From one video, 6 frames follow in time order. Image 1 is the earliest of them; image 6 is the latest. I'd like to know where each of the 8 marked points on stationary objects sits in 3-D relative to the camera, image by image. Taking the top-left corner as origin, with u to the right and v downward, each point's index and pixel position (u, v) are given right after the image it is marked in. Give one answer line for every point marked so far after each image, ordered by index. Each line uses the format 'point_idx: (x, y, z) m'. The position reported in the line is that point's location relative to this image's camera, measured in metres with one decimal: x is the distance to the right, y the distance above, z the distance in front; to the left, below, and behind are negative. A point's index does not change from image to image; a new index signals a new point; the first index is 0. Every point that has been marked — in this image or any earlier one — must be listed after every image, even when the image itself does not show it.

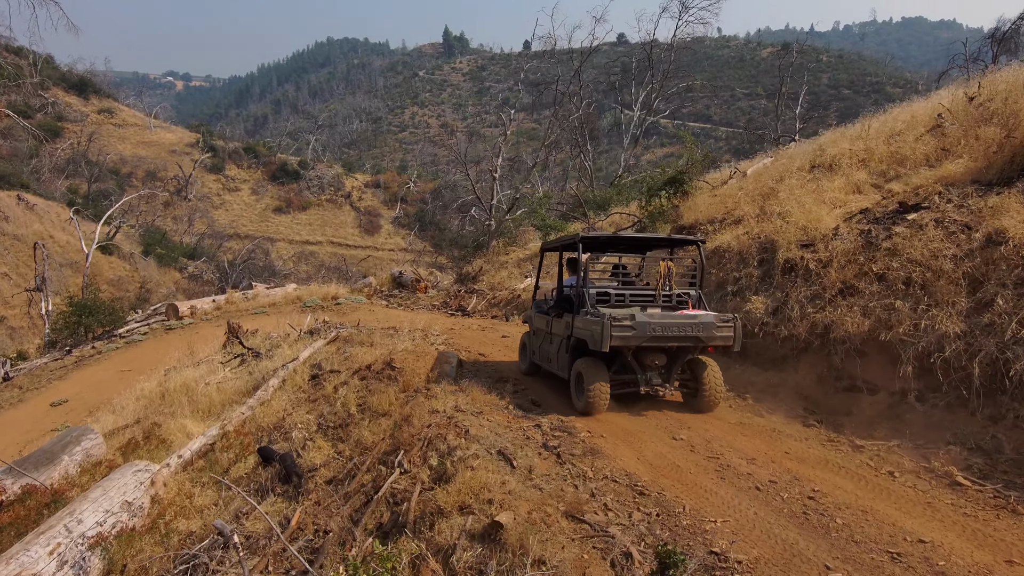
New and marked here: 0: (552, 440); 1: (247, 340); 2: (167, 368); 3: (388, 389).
0: (+0.3, -1.2, +4.9) m
1: (-6.0, -1.2, +14.3) m
2: (-7.9, -1.8, +14.4) m
3: (-1.4, -1.1, +6.9) m
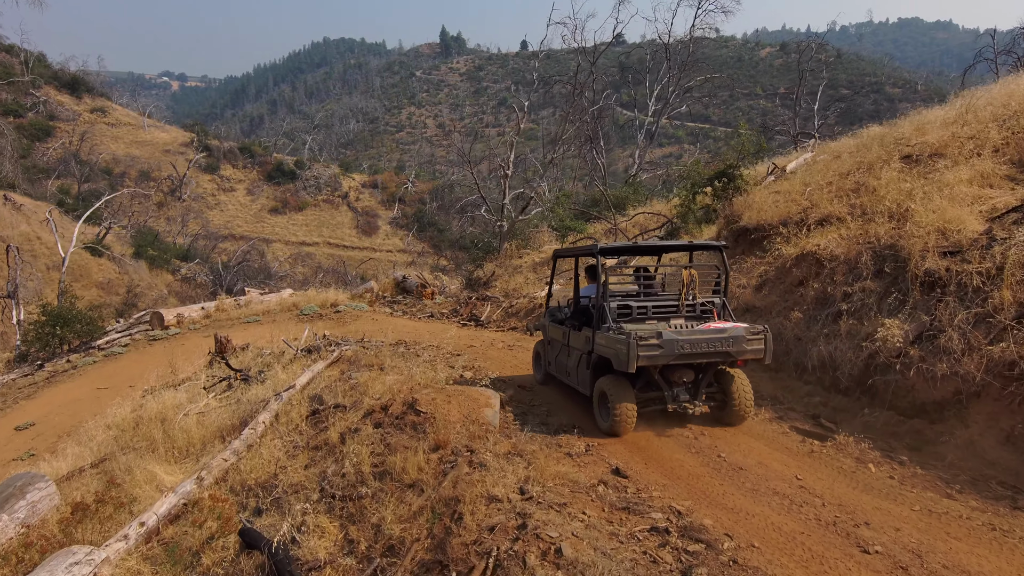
0: (+0.9, -1.4, +3.2) m
1: (-5.5, -1.4, +12.6) m
2: (-7.4, -2.0, +12.6) m
3: (-0.8, -1.3, +5.1) m
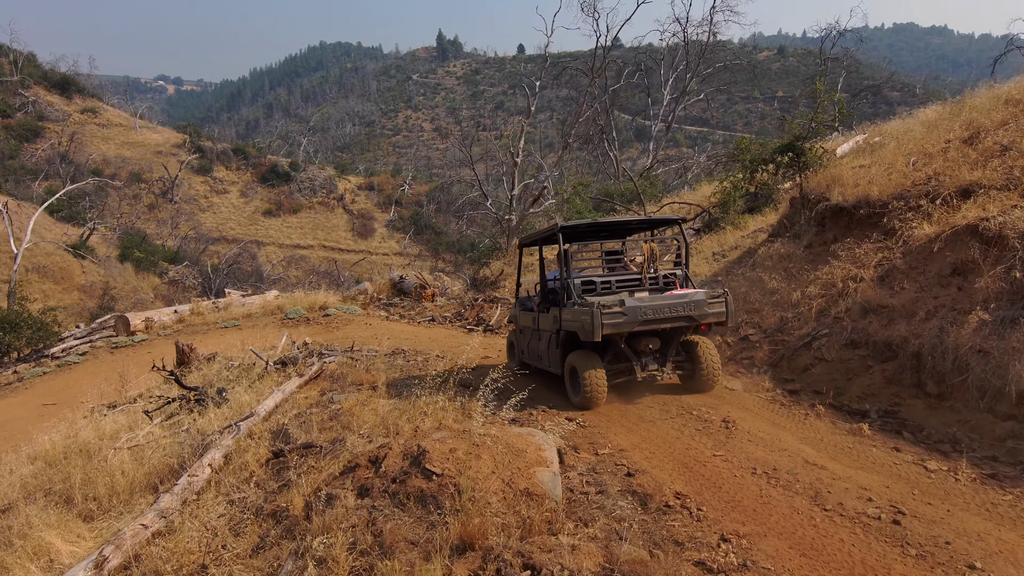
0: (+1.3, -1.3, +0.9) m
1: (-5.2, -1.4, +10.3) m
2: (-7.0, -2.0, +10.3) m
3: (-0.4, -1.2, +2.9) m
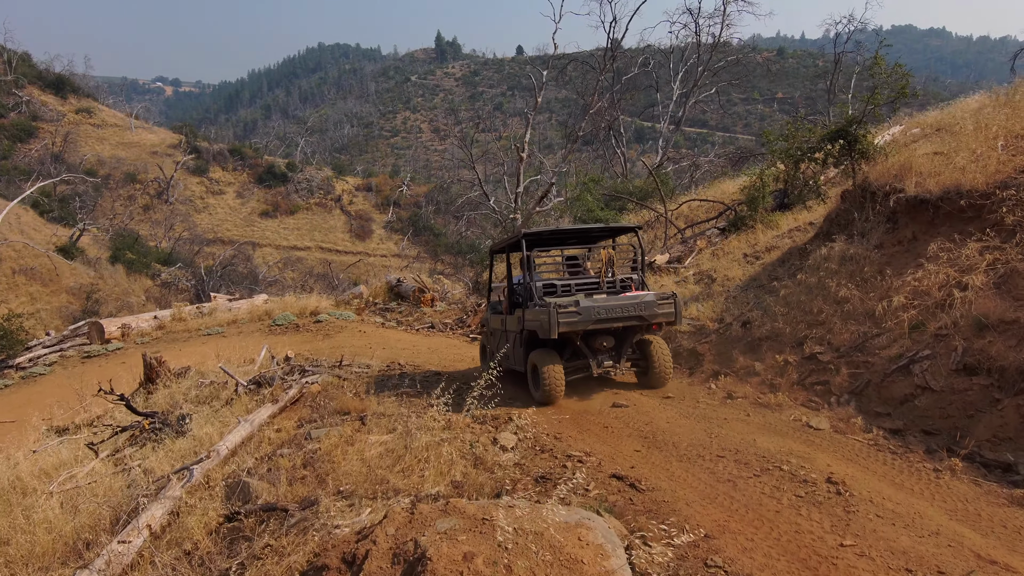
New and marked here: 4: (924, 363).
0: (+1.5, -1.3, -0.4) m
1: (-5.0, -1.5, +9.0) m
2: (-6.9, -2.1, +9.0) m
3: (-0.2, -1.3, +1.6) m
4: (+3.3, -0.6, +5.1) m
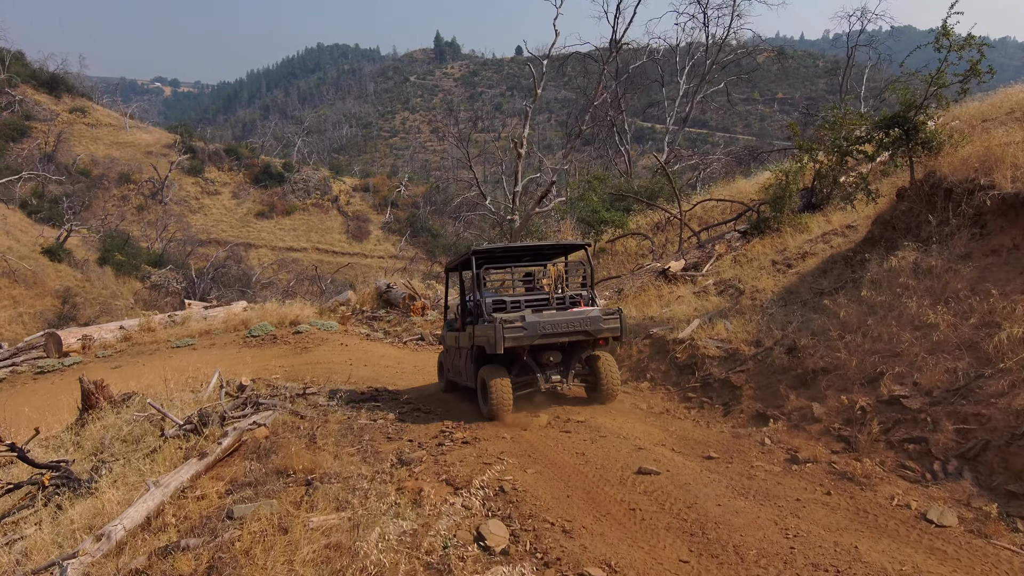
0: (+1.5, -1.5, -1.8) m
1: (-5.0, -1.7, +7.5) m
2: (-6.9, -2.2, +7.6) m
3: (-0.3, -1.5, +0.2) m
4: (+3.3, -0.8, +3.7) m
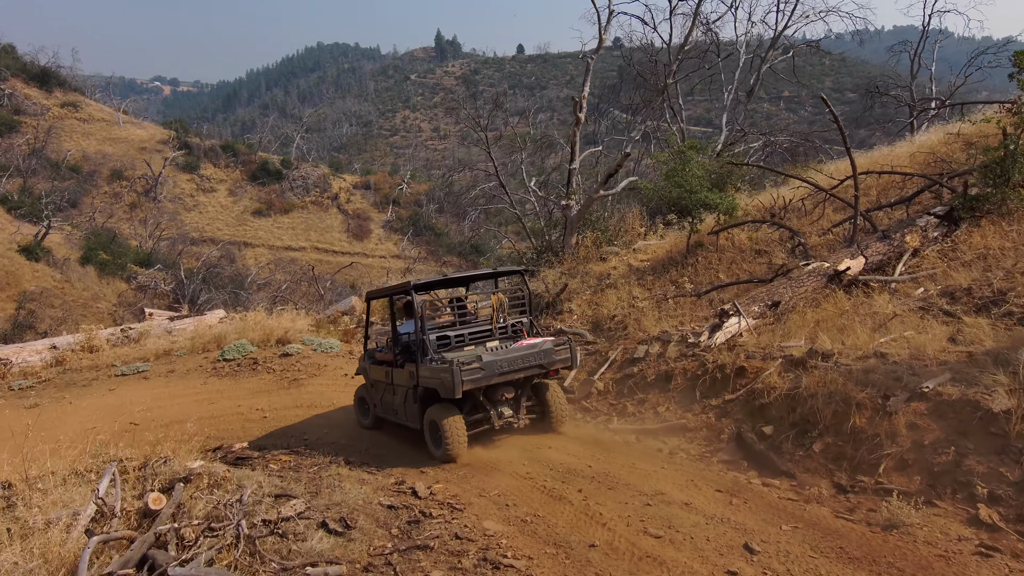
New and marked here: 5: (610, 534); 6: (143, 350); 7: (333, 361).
0: (+2.6, -1.7, -5.7) m
1: (-3.9, -1.8, +3.6) m
2: (-5.8, -2.4, +3.6) m
3: (+0.9, -1.6, -3.8) m
4: (+4.4, -0.9, -0.3) m
5: (+0.7, -1.5, +3.8) m
6: (-7.3, -1.2, +12.4) m
7: (-3.1, -1.3, +10.9) m
